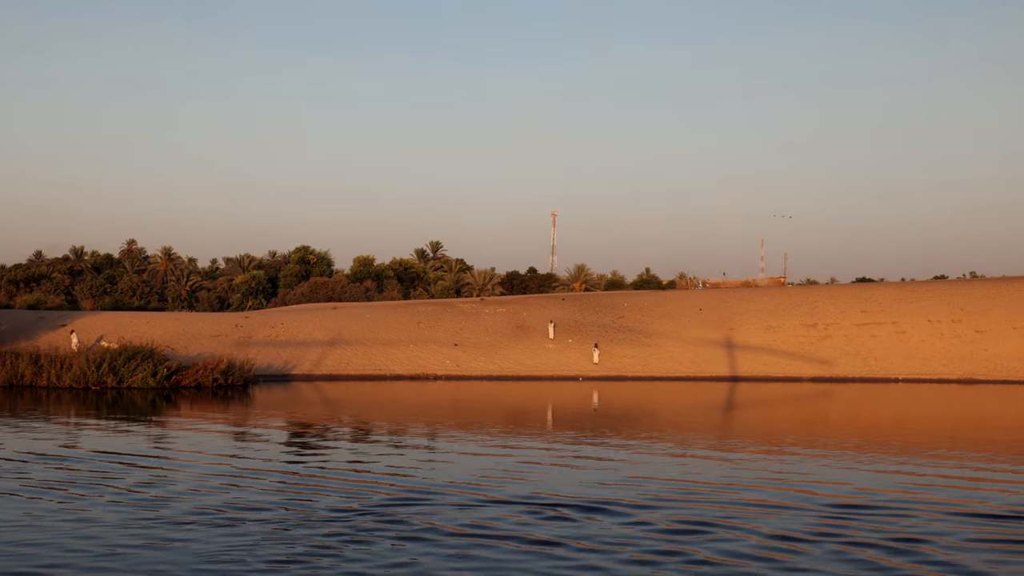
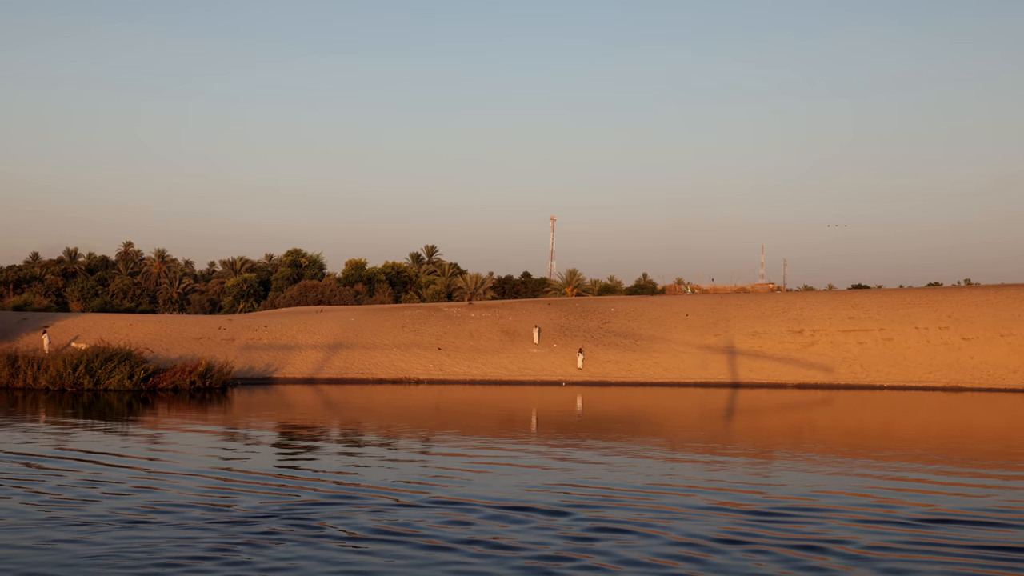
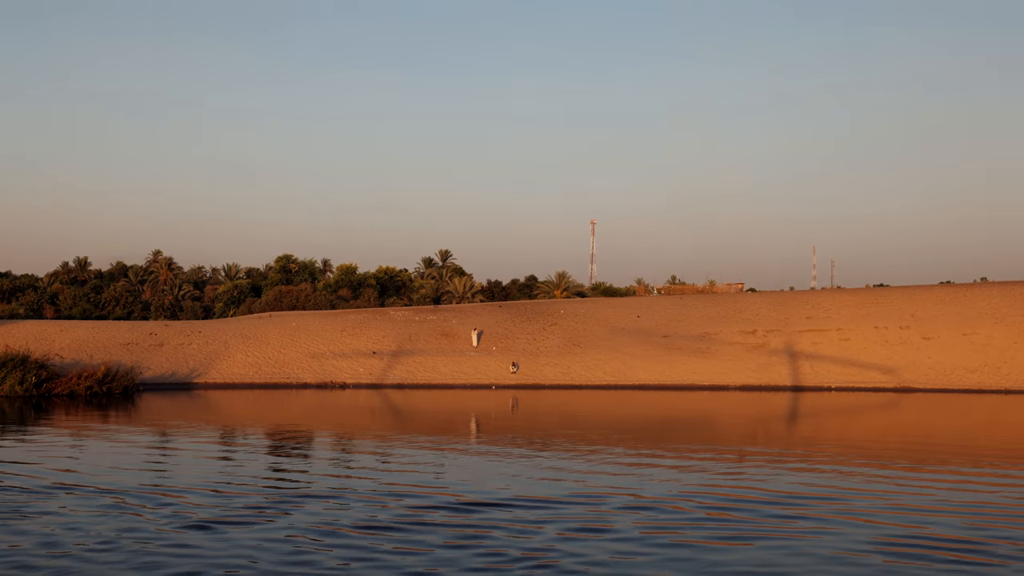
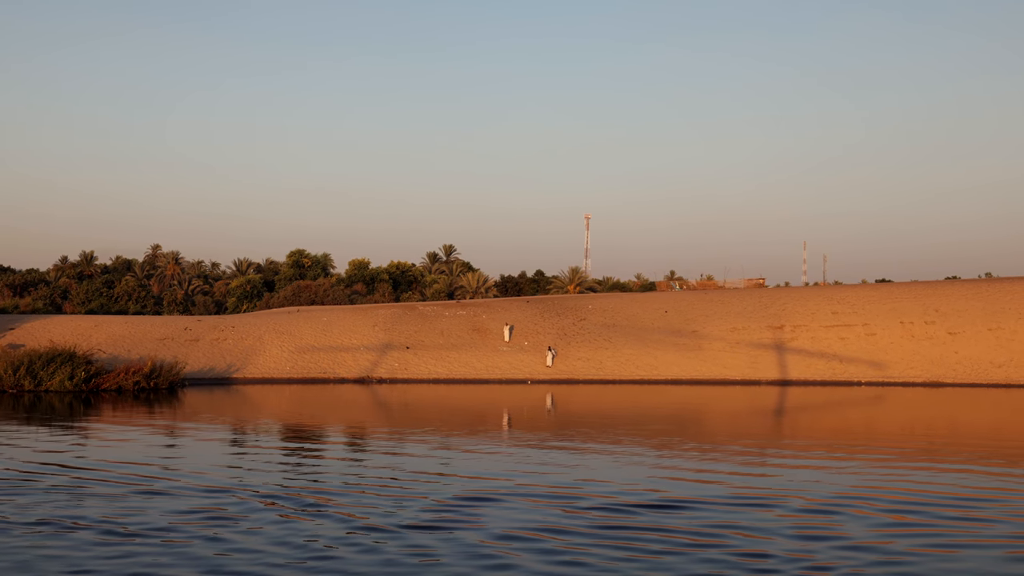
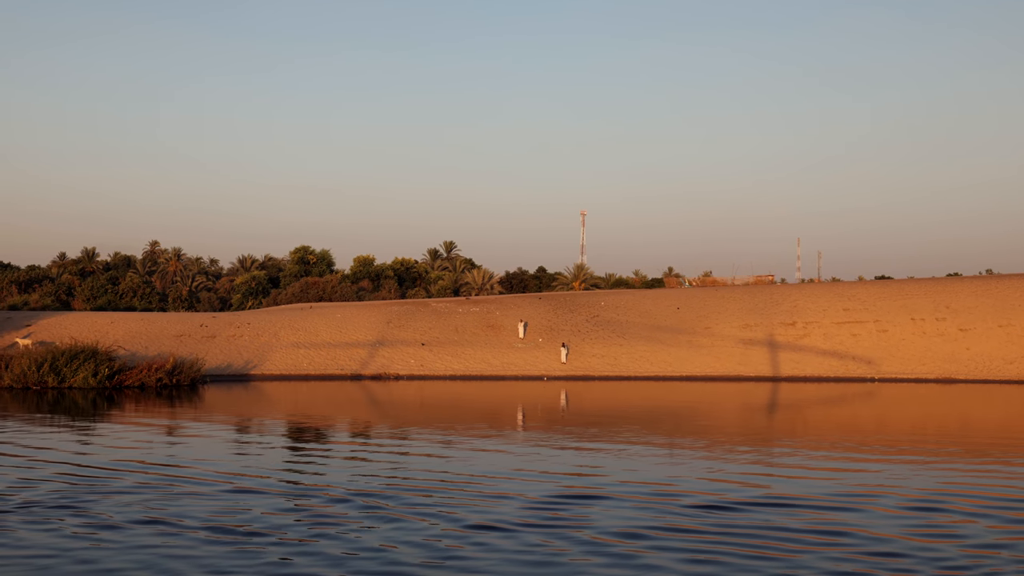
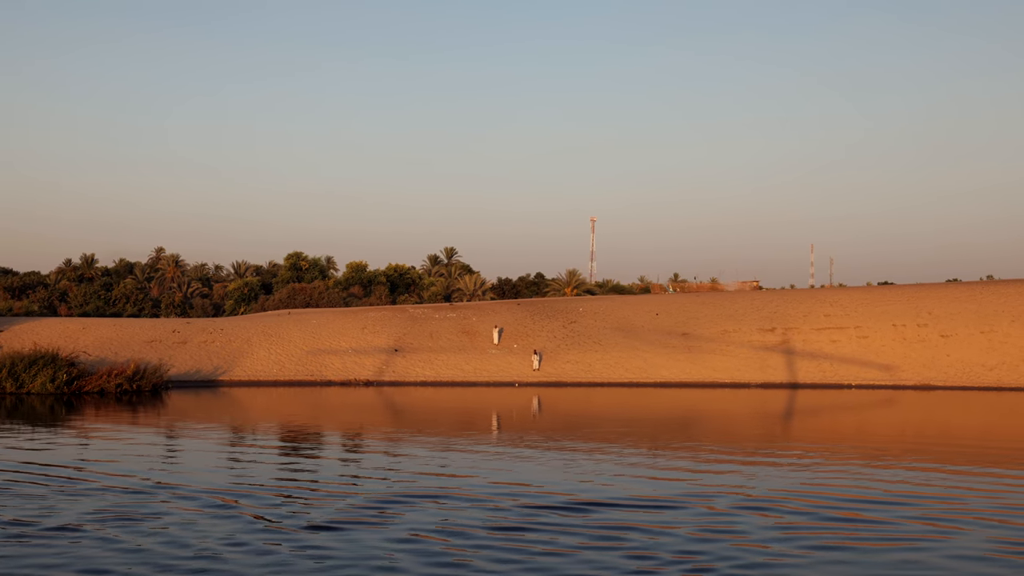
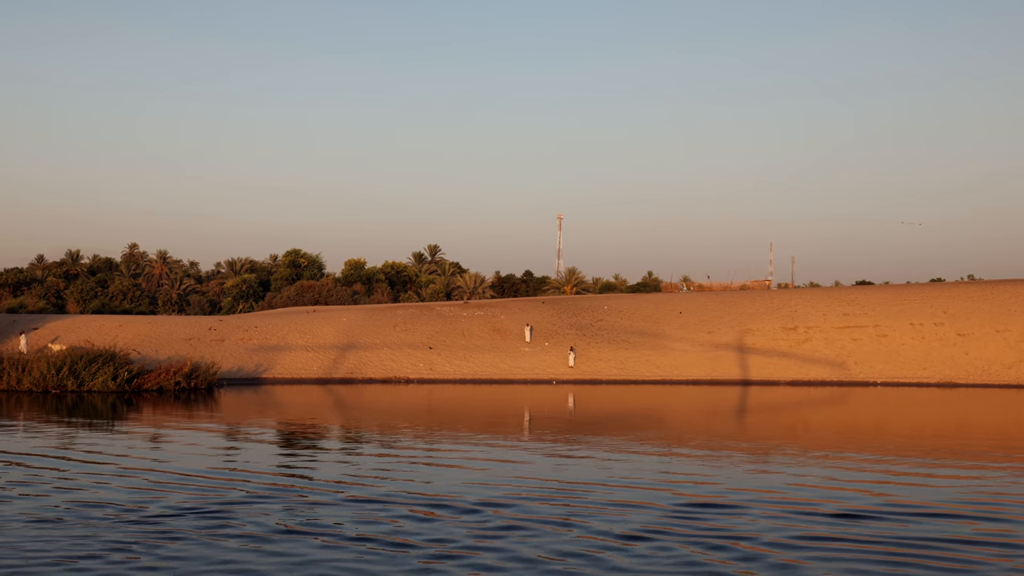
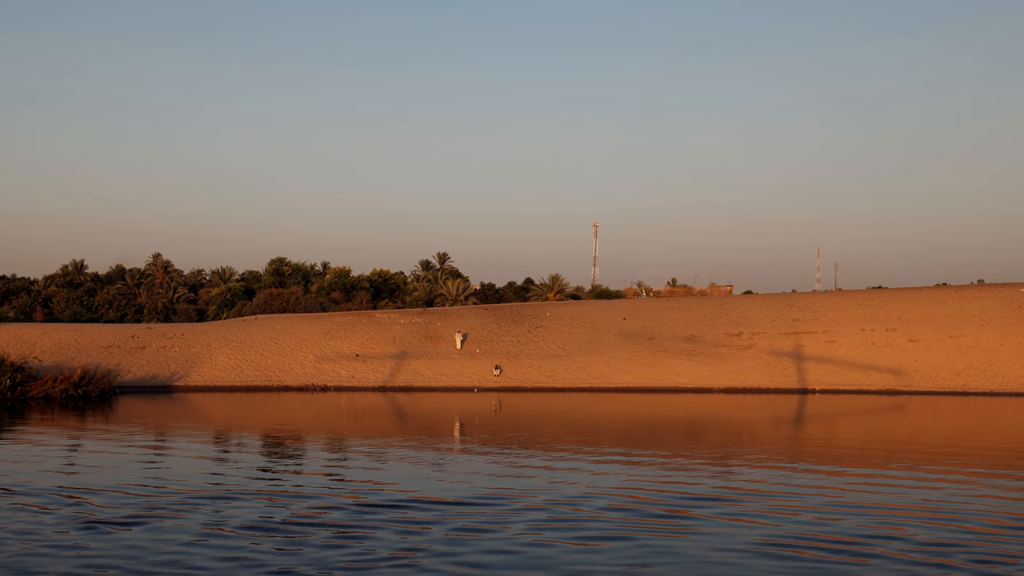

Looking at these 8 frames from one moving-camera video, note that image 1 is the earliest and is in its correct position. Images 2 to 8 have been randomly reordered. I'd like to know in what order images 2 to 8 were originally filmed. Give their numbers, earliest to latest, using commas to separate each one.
2, 7, 5, 4, 6, 3, 8
